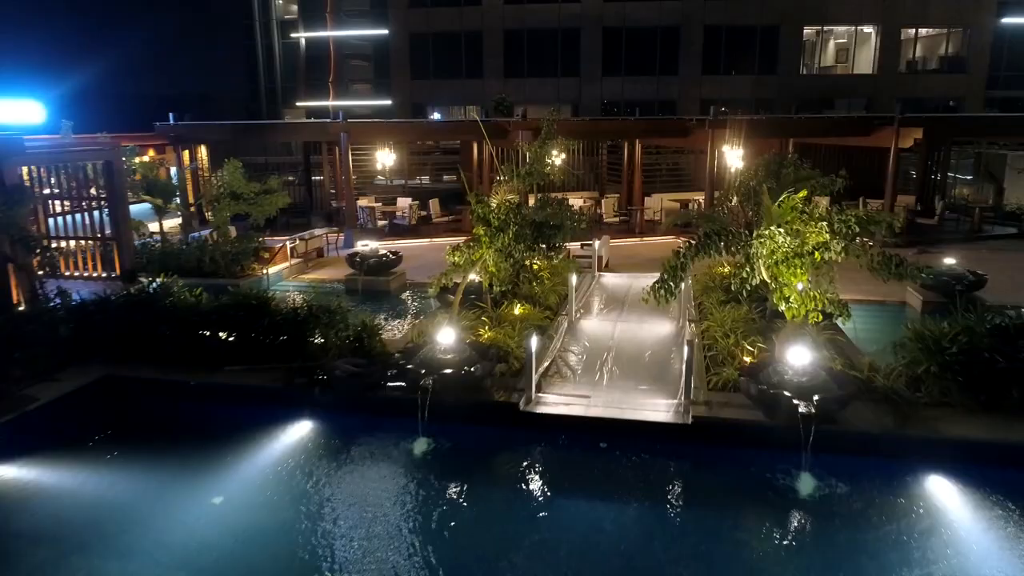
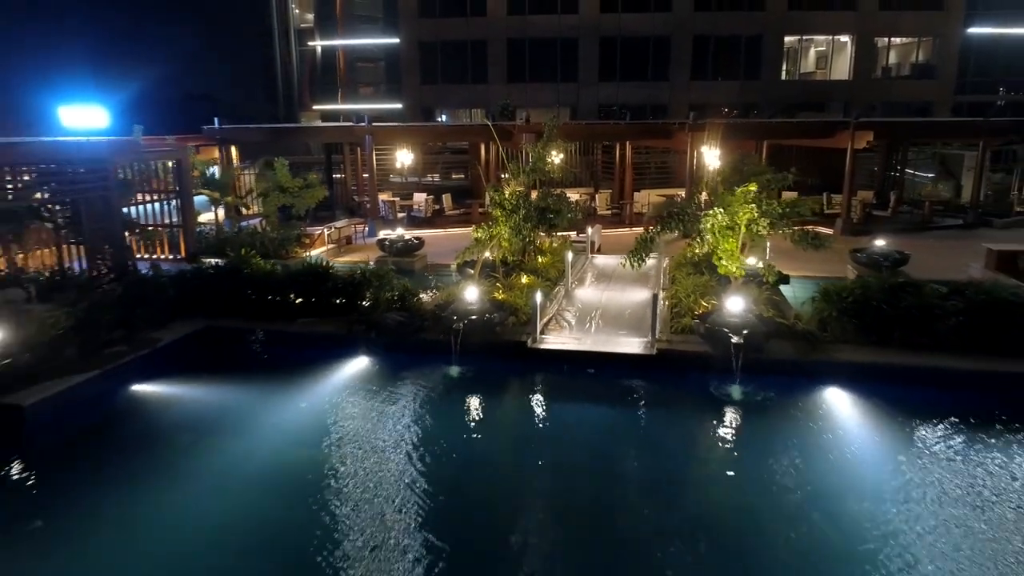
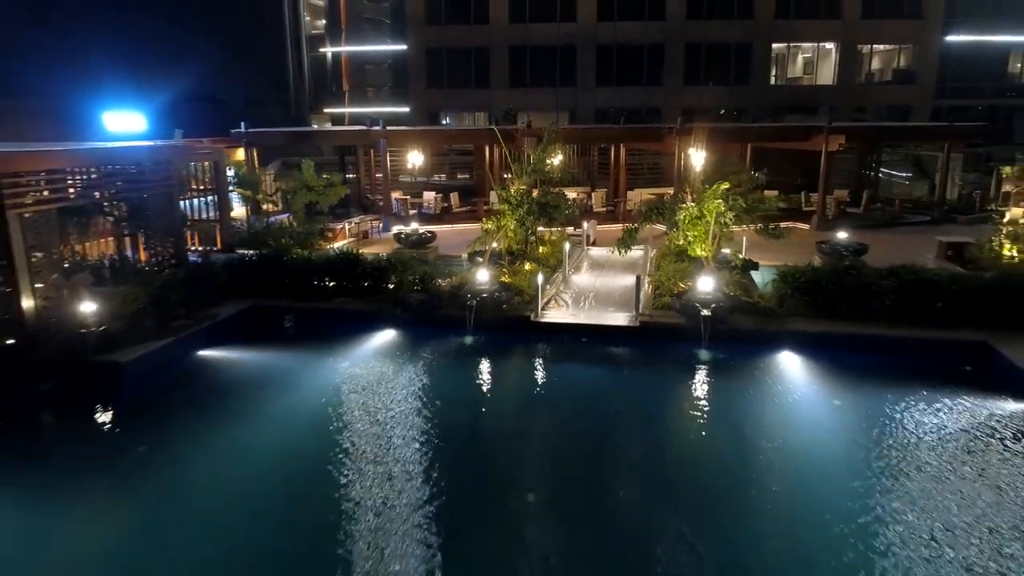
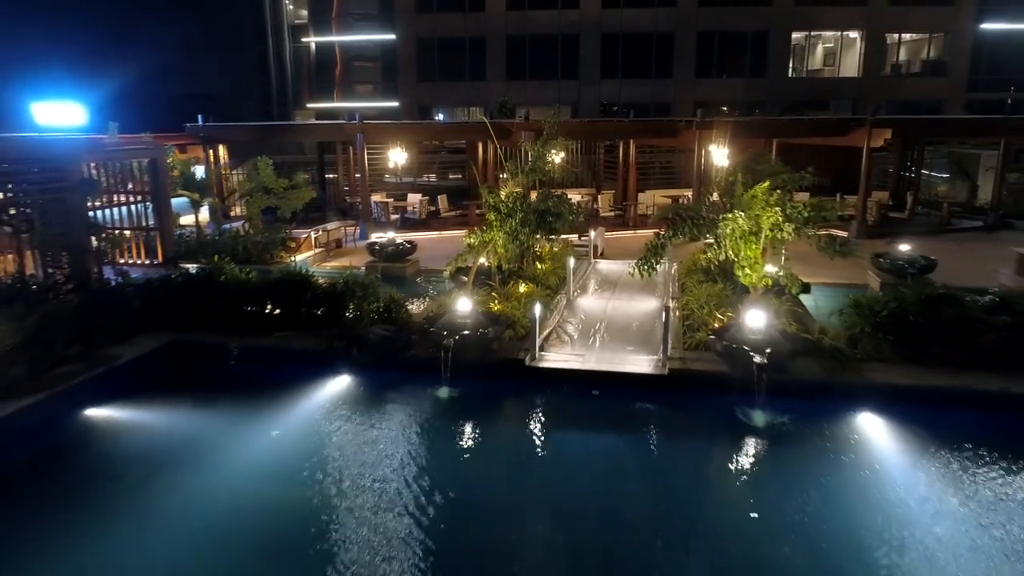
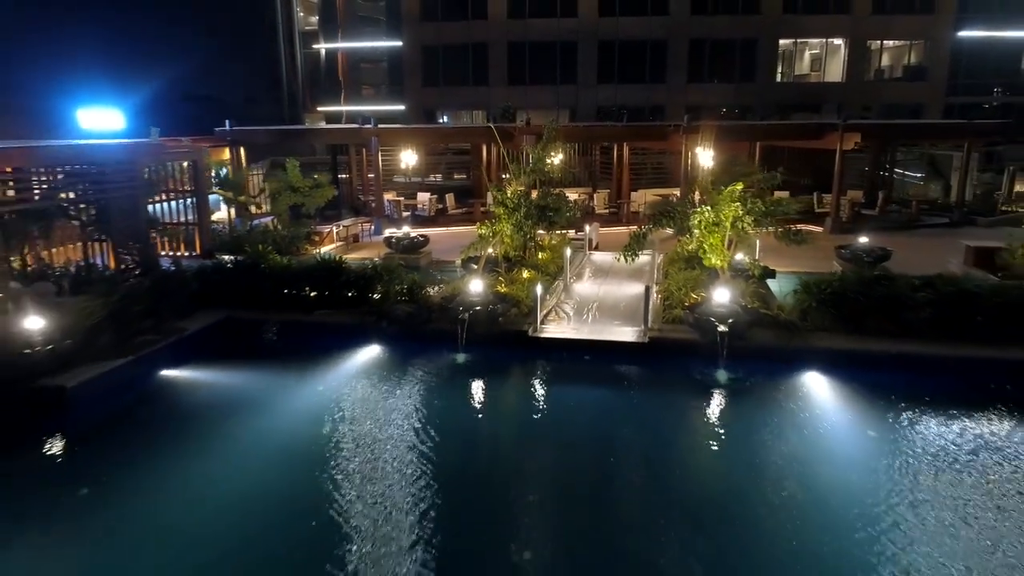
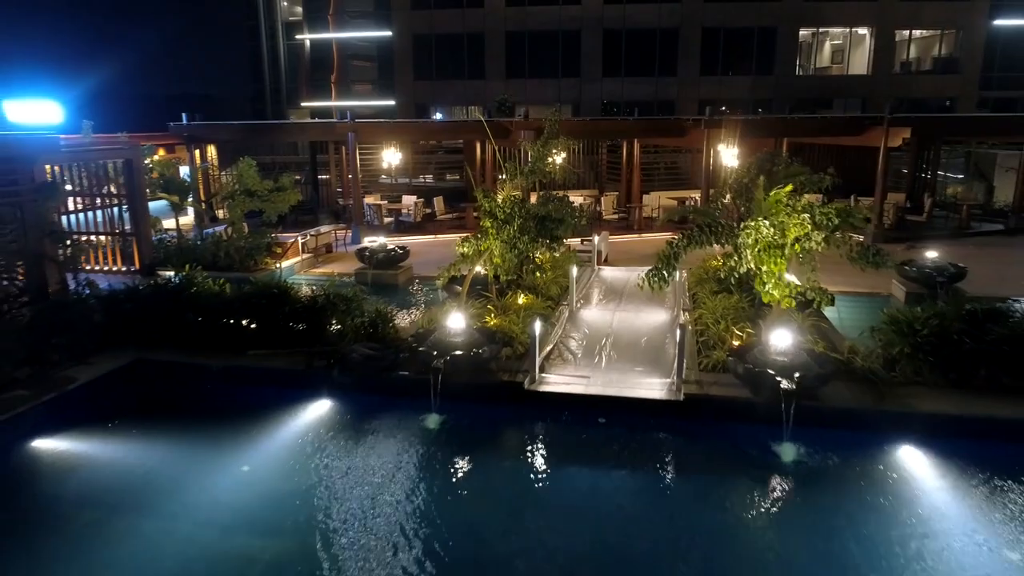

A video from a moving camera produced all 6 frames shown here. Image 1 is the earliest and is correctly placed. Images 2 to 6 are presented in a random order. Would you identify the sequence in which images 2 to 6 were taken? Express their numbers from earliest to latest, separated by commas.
6, 4, 2, 5, 3
